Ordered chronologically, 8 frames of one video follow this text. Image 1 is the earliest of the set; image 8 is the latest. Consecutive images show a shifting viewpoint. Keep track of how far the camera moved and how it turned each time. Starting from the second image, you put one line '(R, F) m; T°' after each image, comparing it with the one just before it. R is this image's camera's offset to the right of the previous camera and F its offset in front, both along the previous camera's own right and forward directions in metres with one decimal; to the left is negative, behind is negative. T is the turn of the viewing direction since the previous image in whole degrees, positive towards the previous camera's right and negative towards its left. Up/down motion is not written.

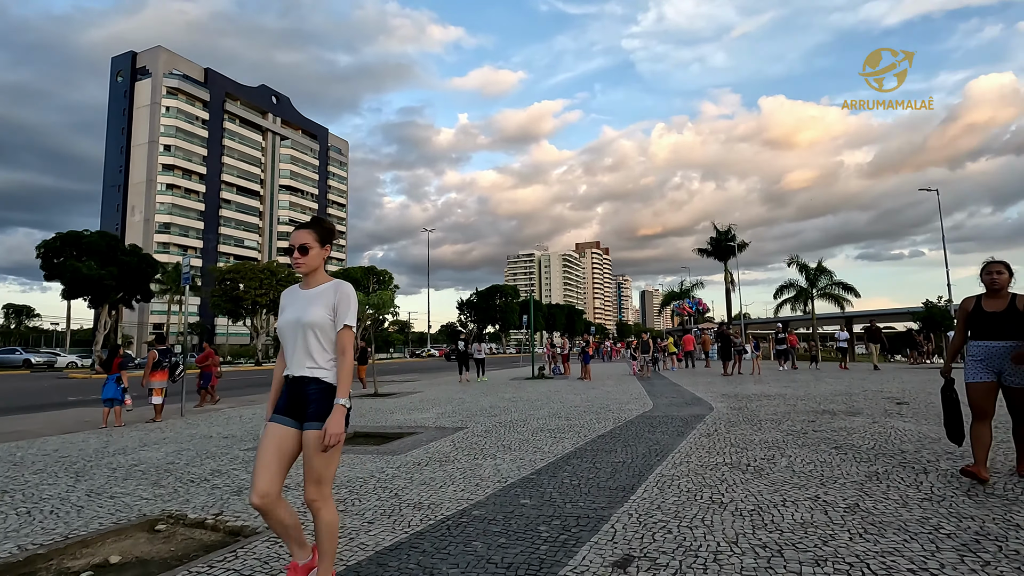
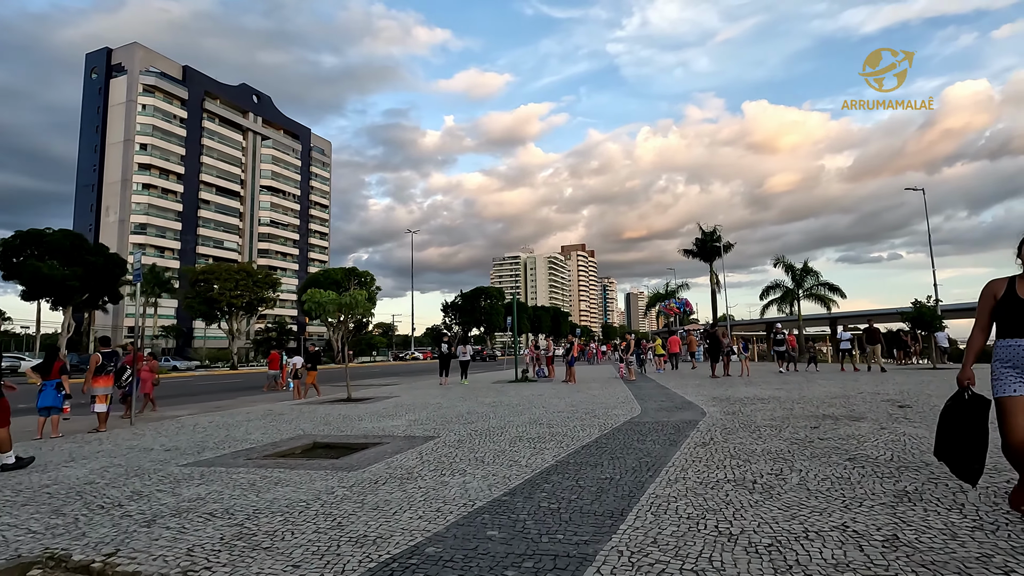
(+0.2, +0.8) m; +1°
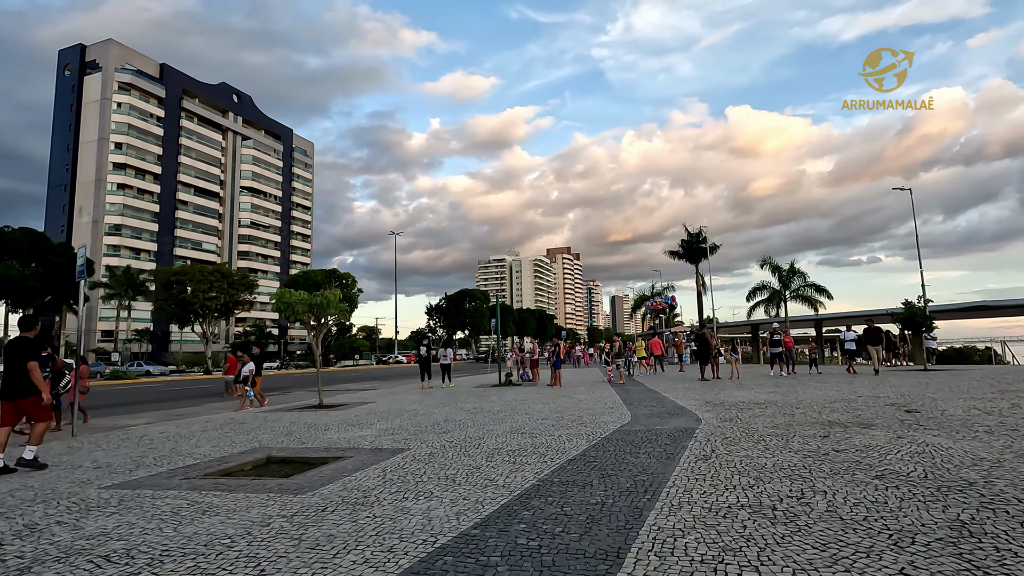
(+0.1, +0.8) m; +1°
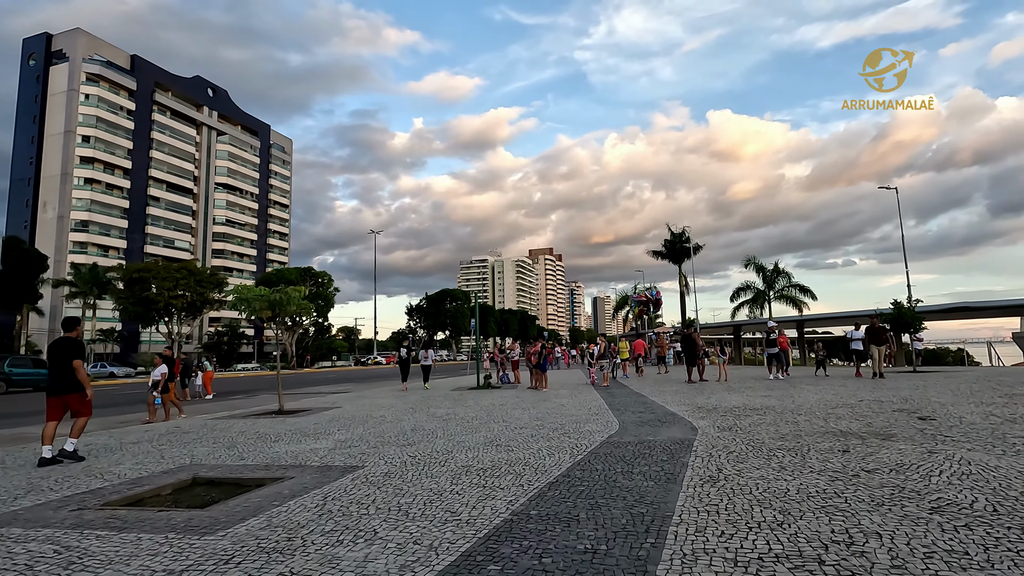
(+0.1, +1.0) m; +2°
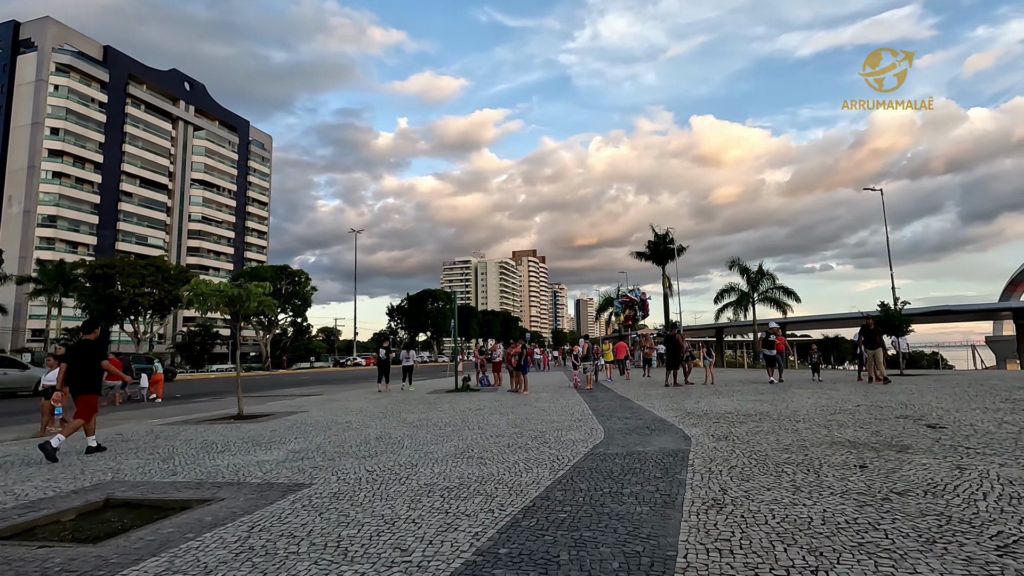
(+0.1, +0.8) m; +2°
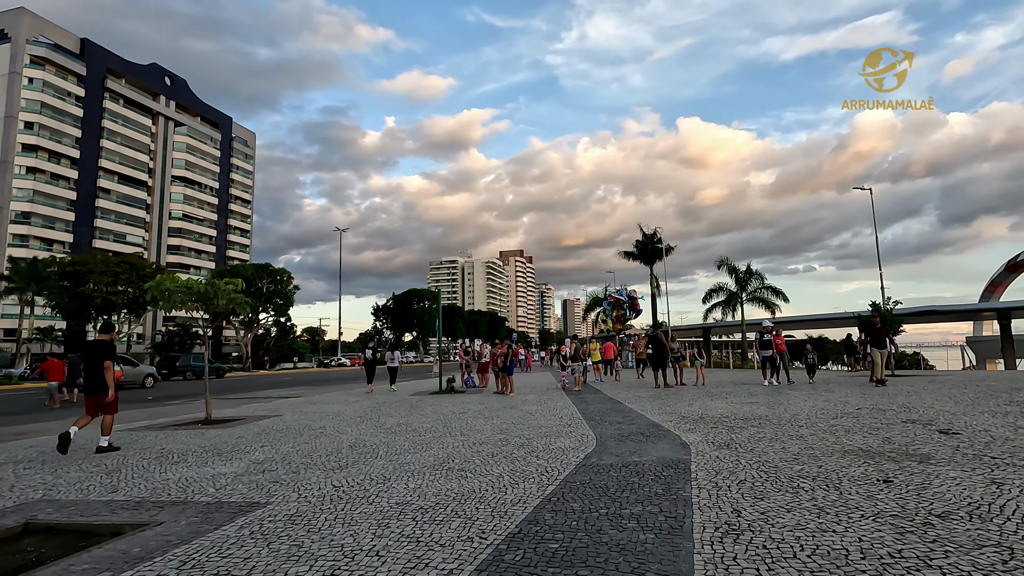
(0.0, +0.6) m; +1°
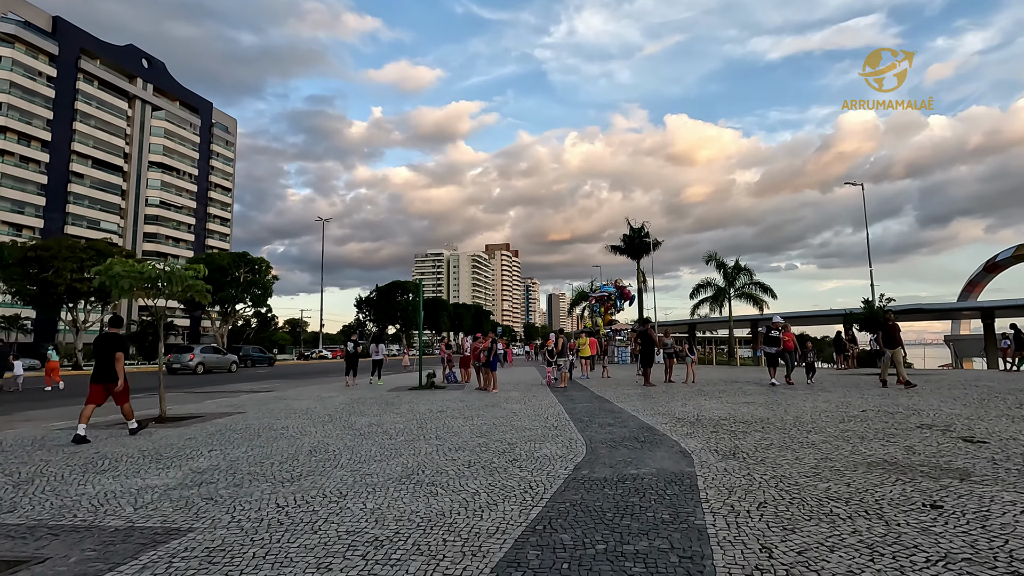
(0.0, +0.9) m; +2°
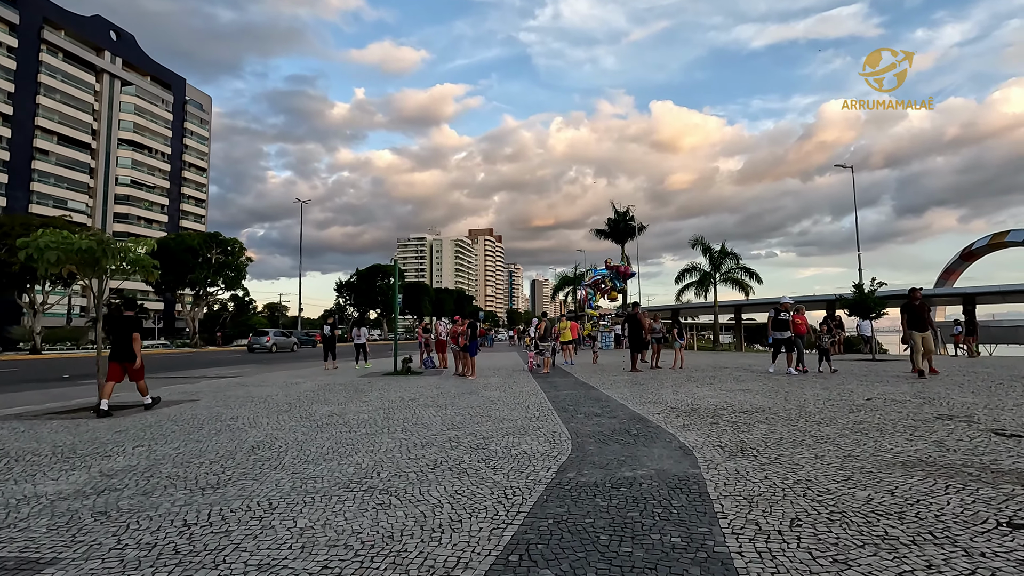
(+0.1, +1.0) m; +2°
